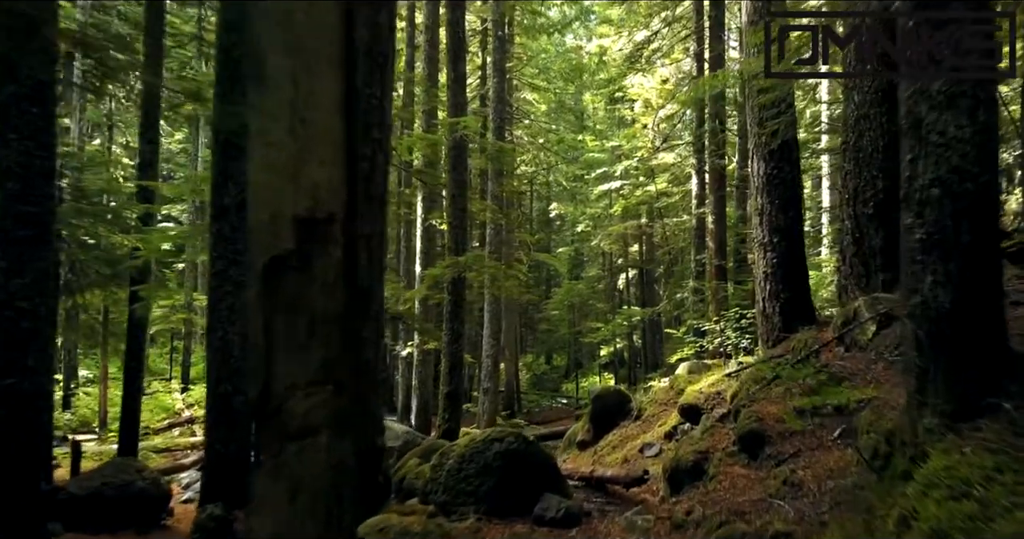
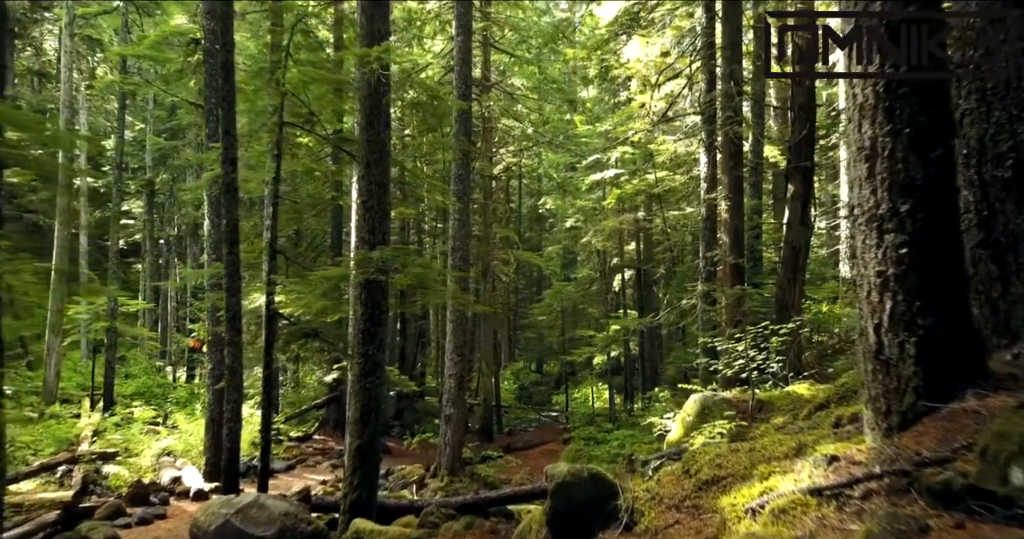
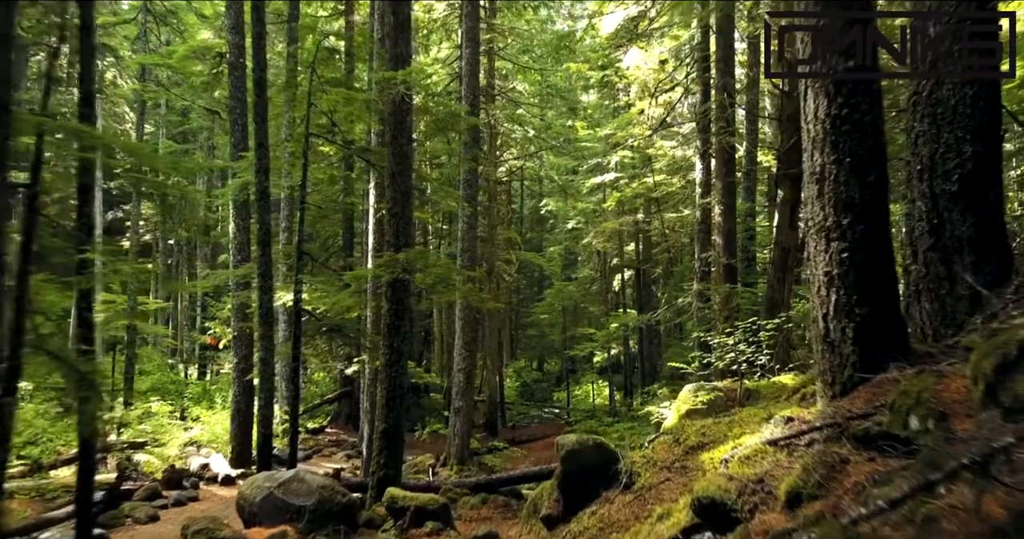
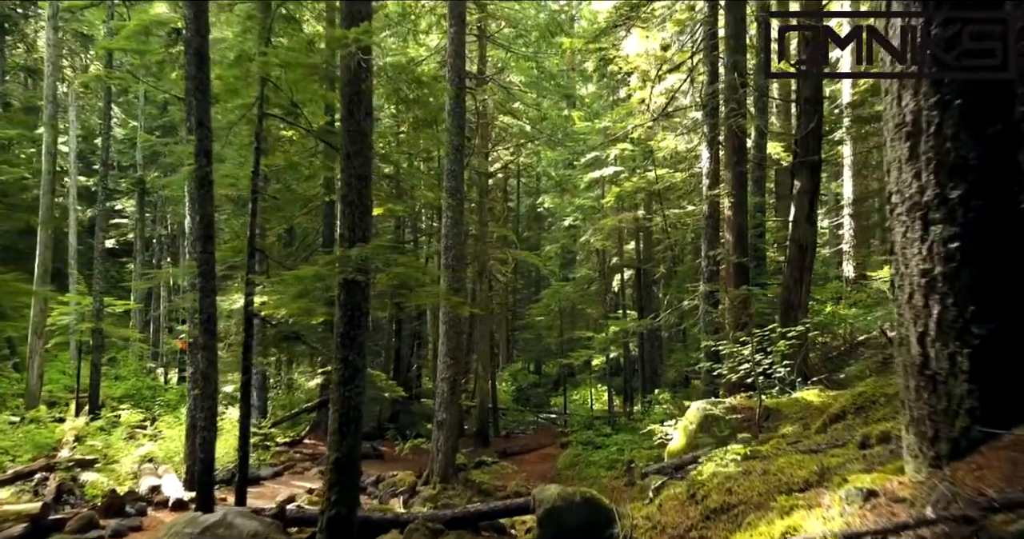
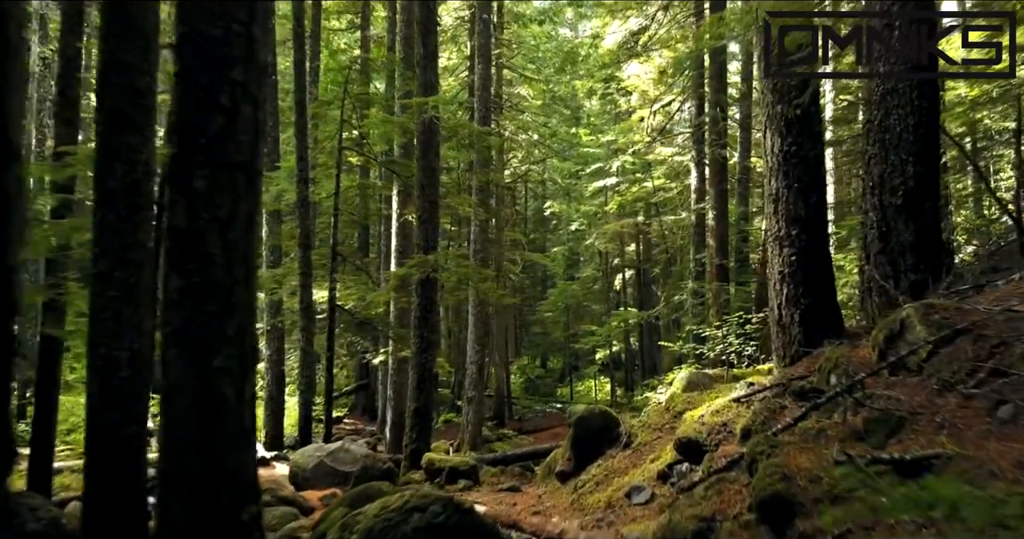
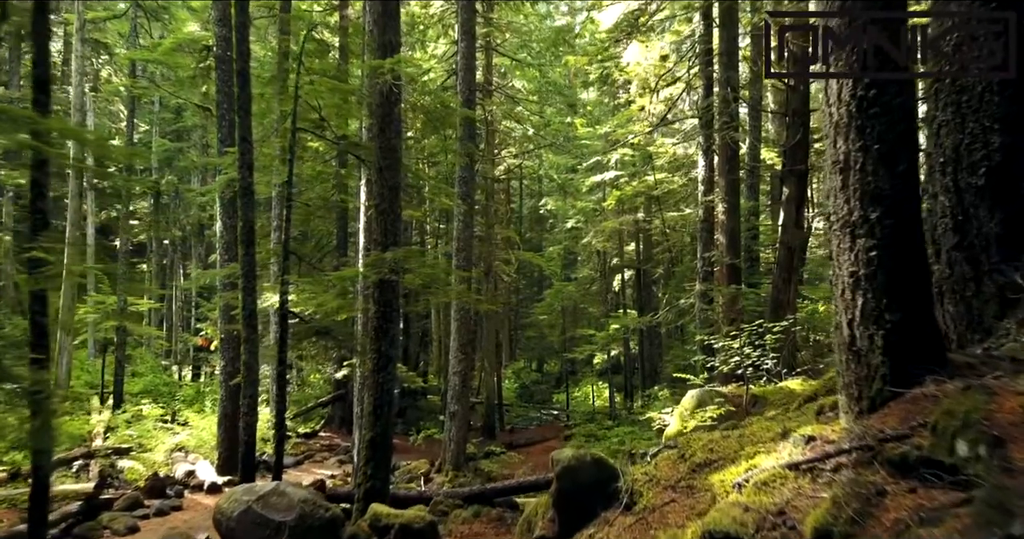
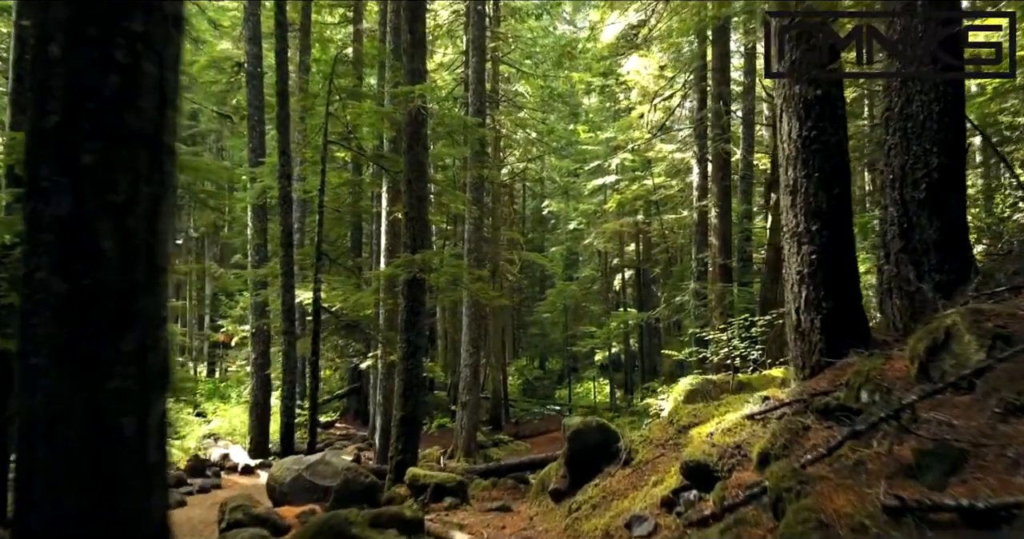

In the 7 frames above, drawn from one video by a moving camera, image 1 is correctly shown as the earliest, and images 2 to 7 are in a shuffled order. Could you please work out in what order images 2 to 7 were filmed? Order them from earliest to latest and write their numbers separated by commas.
5, 7, 3, 6, 2, 4
